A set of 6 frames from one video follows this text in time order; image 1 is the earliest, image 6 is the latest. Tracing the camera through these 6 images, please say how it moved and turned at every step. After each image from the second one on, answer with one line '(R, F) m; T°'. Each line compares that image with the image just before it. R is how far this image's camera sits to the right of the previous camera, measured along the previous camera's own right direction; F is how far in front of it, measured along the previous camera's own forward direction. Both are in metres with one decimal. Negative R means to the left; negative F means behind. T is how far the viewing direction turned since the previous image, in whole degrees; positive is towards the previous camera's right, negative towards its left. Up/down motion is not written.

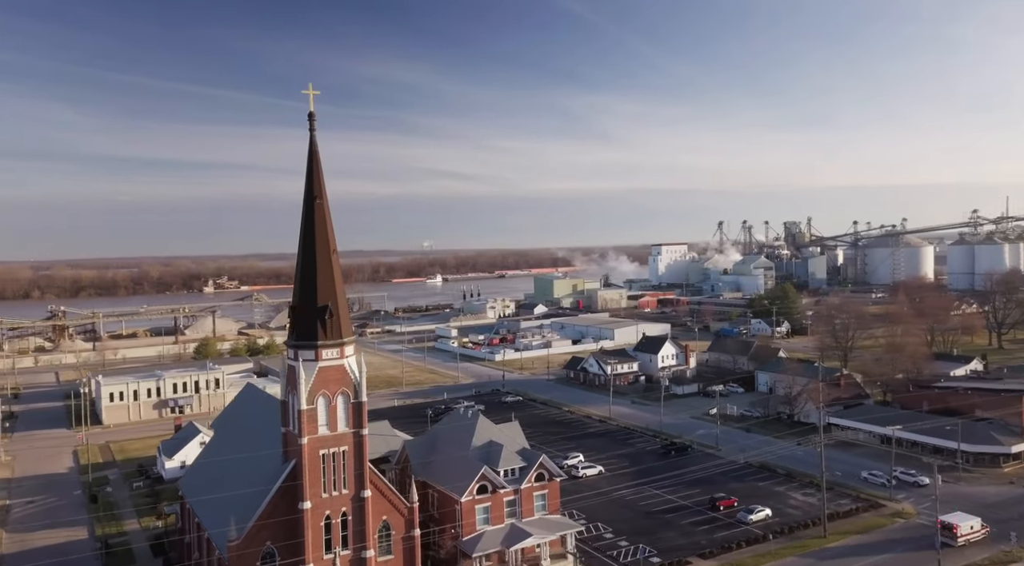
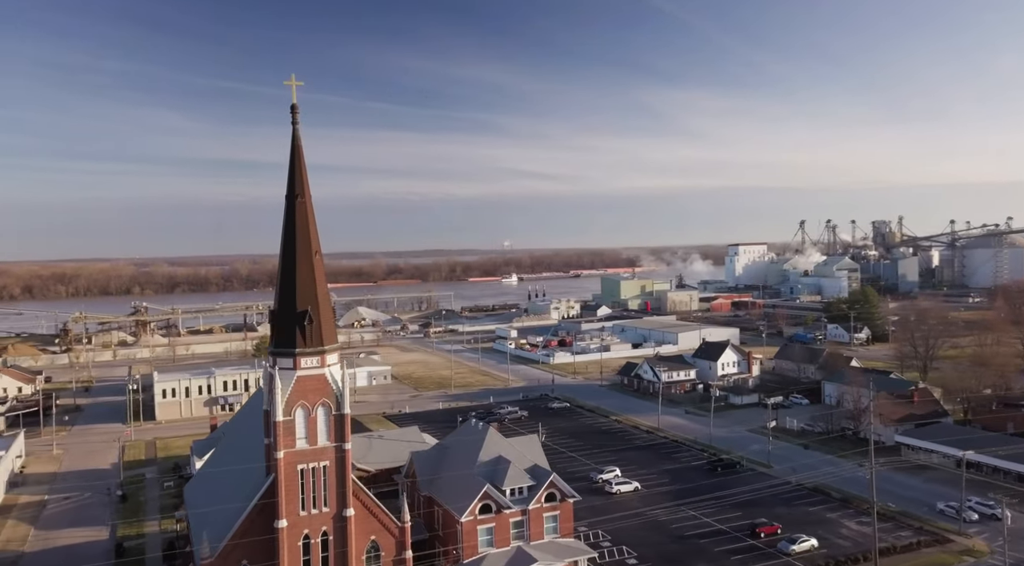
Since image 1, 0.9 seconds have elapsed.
(+1.4, +1.2) m; -6°
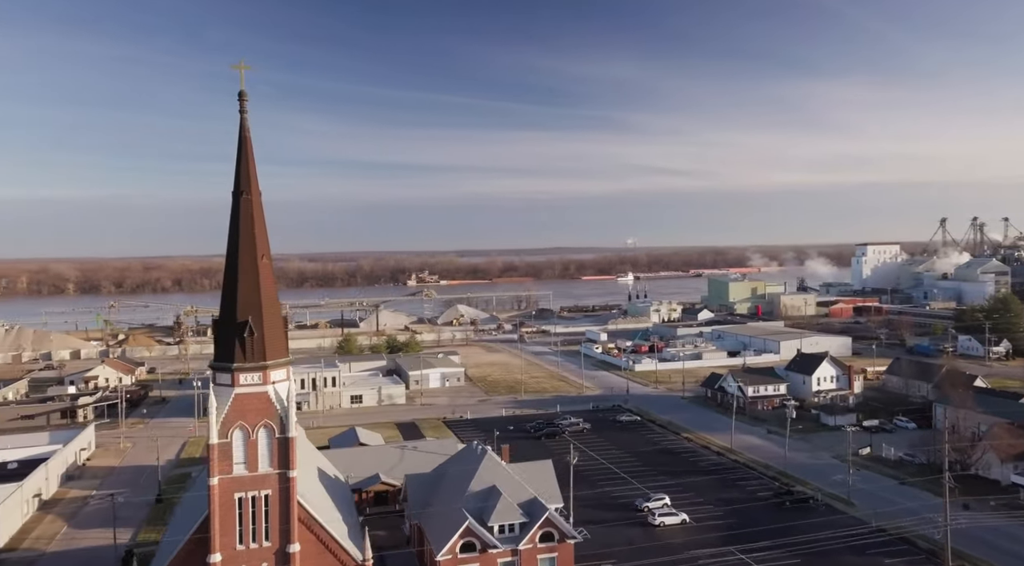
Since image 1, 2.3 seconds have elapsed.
(+2.2, +2.0) m; -9°
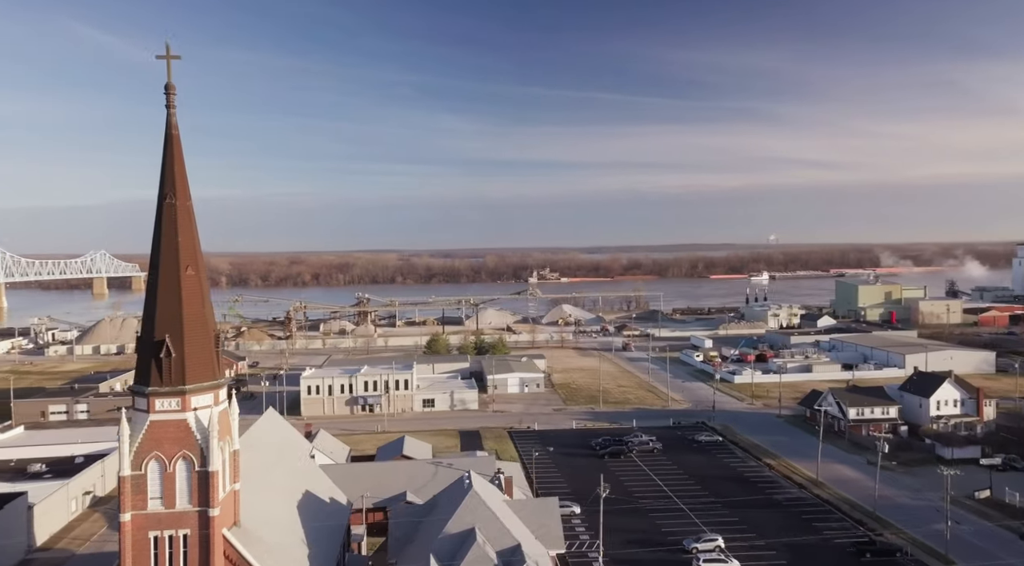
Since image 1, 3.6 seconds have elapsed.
(+2.3, +2.0) m; -10°
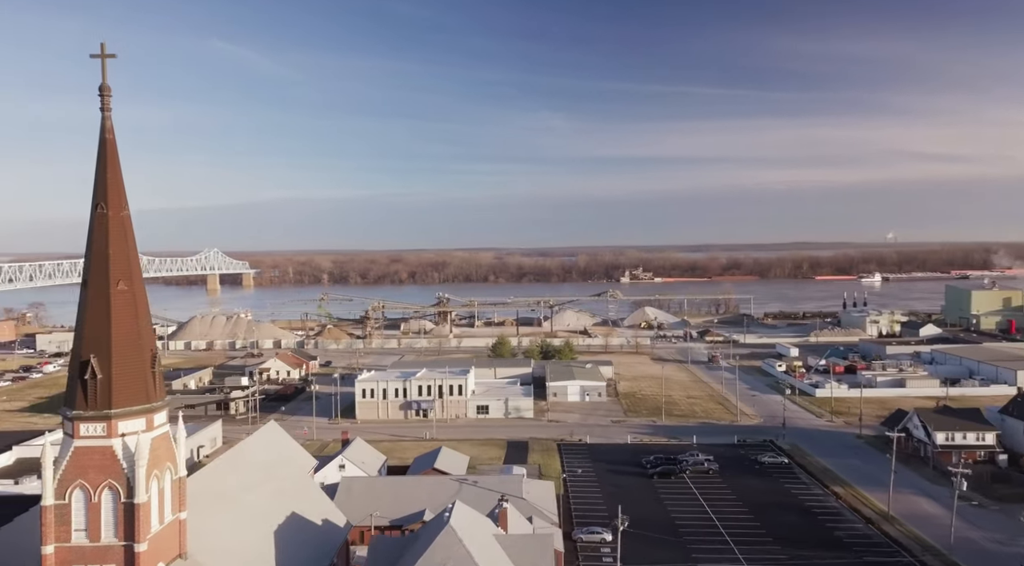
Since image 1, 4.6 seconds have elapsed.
(+1.7, +1.4) m; -7°
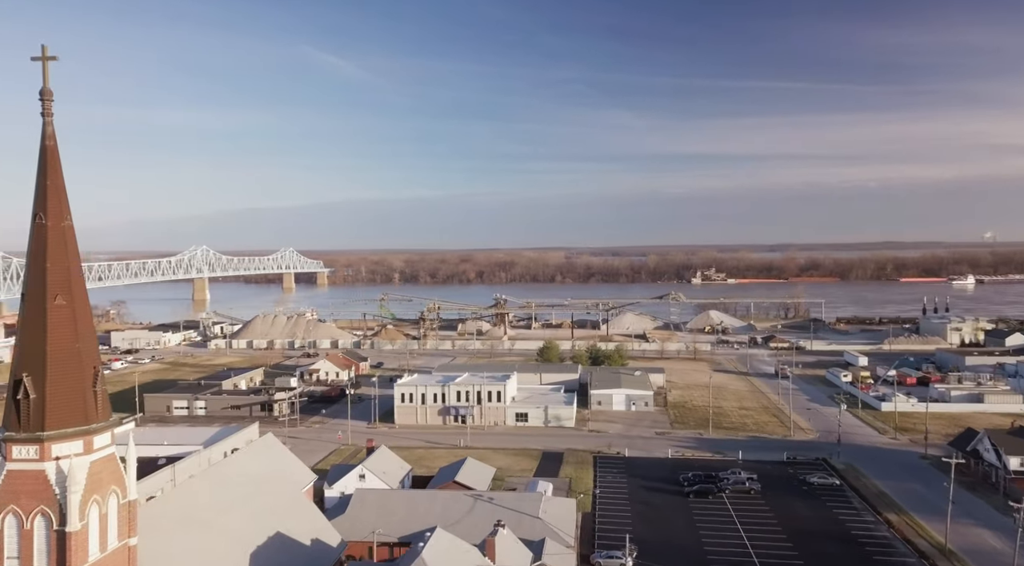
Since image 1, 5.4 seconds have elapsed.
(+1.3, +1.0) m; -6°
